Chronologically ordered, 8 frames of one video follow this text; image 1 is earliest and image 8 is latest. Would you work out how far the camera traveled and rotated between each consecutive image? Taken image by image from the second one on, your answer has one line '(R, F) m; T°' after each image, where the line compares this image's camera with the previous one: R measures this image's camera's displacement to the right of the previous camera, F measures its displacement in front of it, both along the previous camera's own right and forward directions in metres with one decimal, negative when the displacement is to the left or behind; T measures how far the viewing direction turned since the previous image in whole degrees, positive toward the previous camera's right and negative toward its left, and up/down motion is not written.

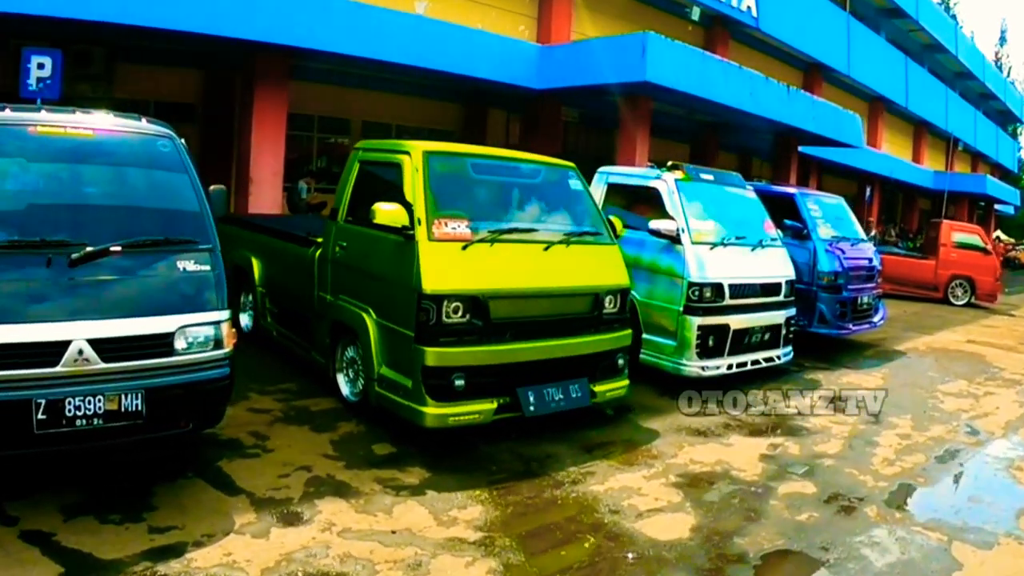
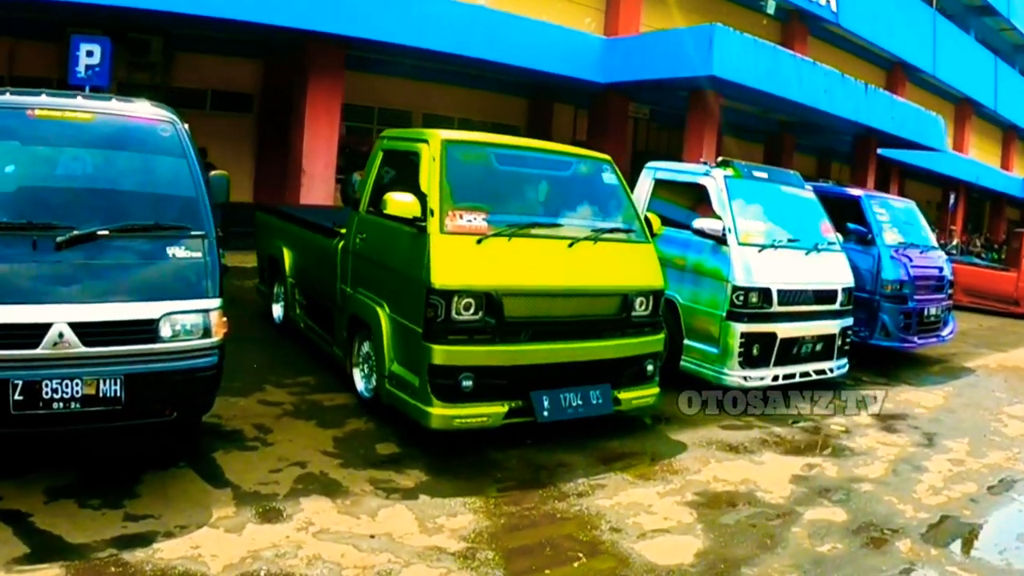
(+0.5, +0.3) m; -6°
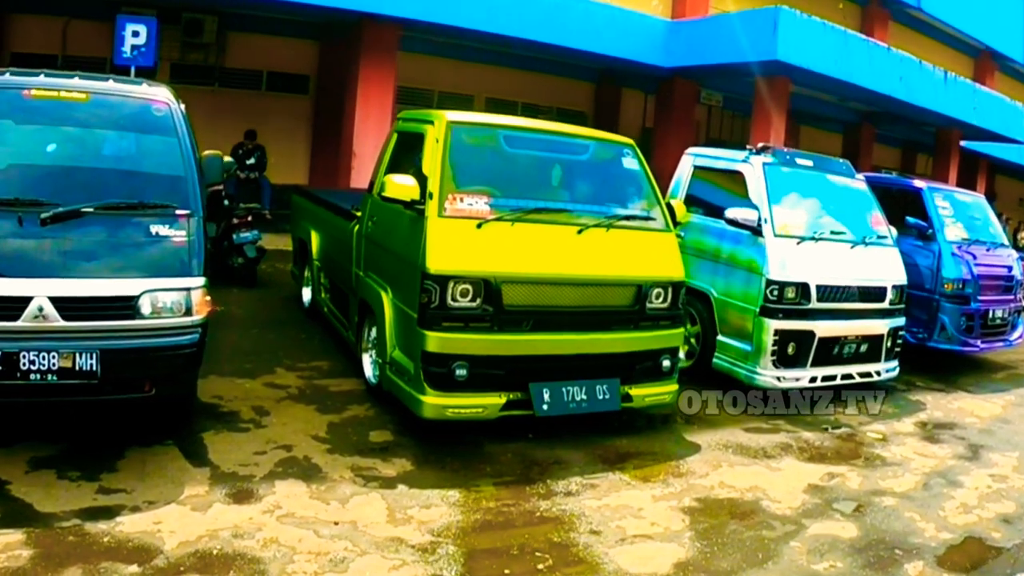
(+0.6, +0.2) m; -7°
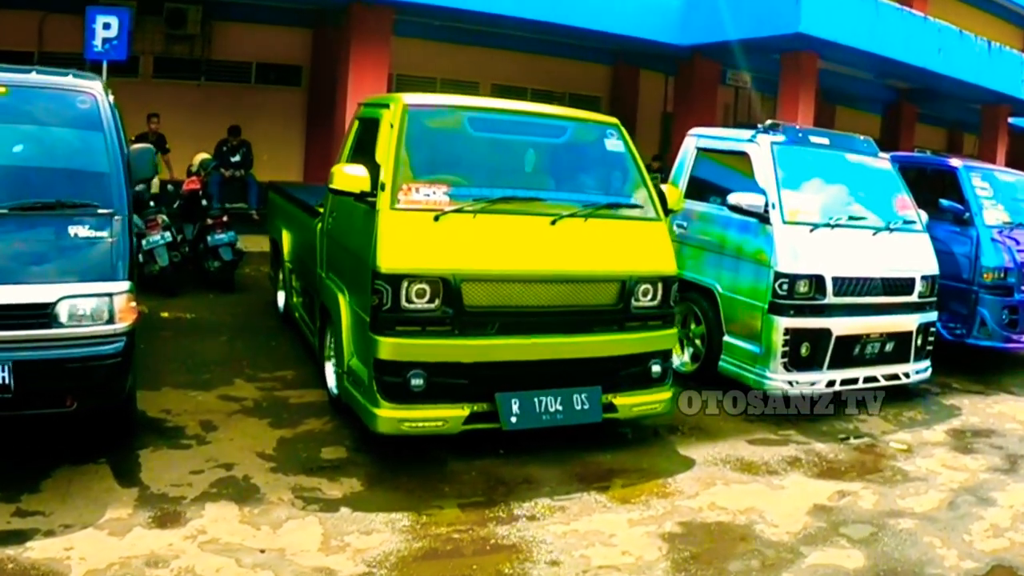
(+0.5, +0.5) m; -4°
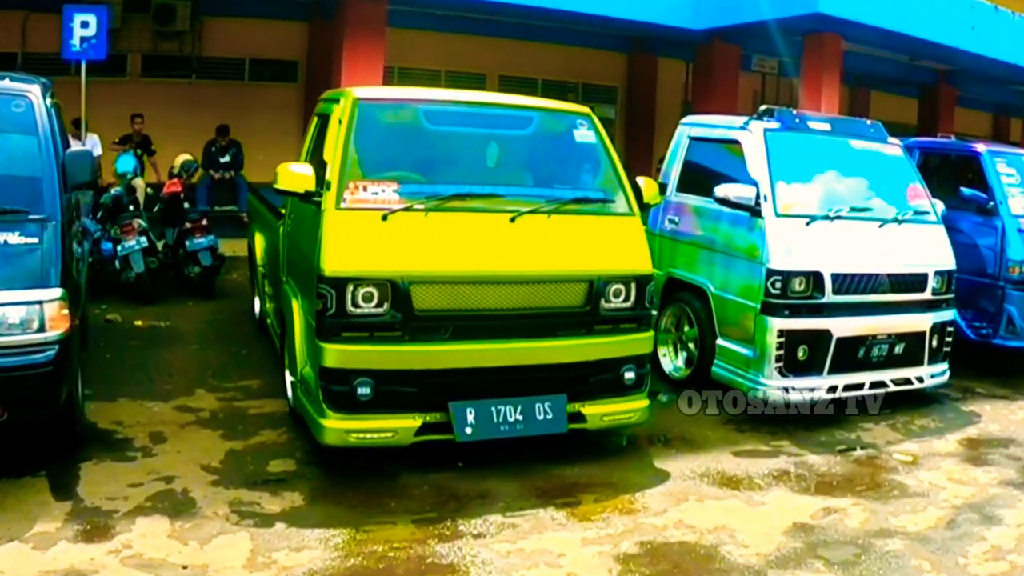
(+0.5, +0.3) m; -4°
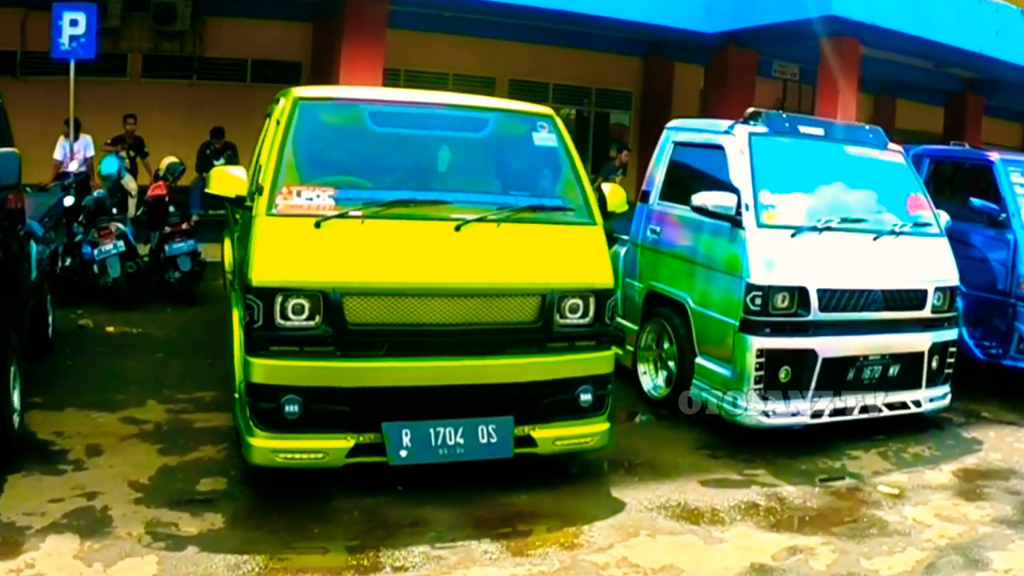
(+0.5, +0.3) m; -3°
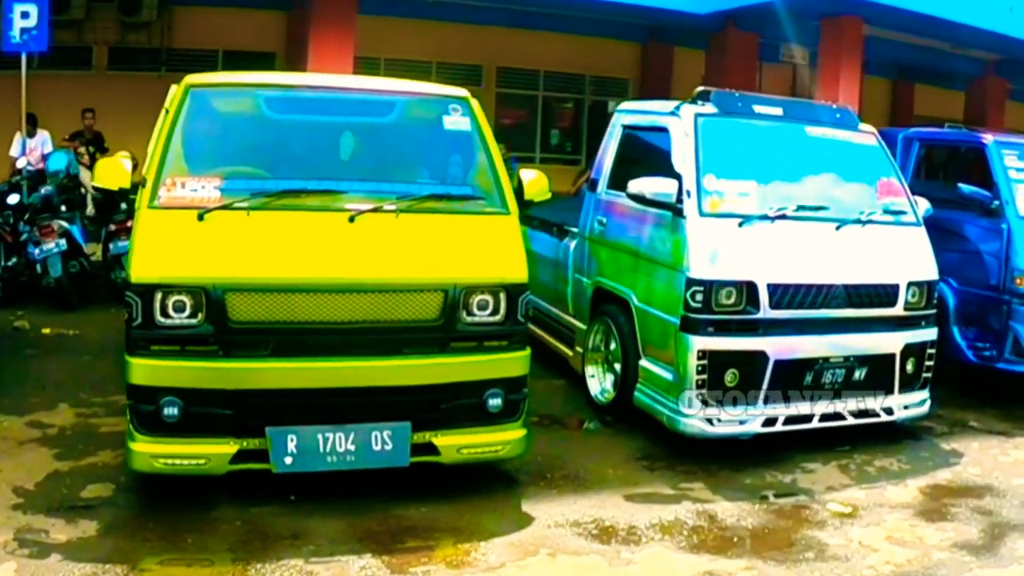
(+0.8, +0.4) m; -5°
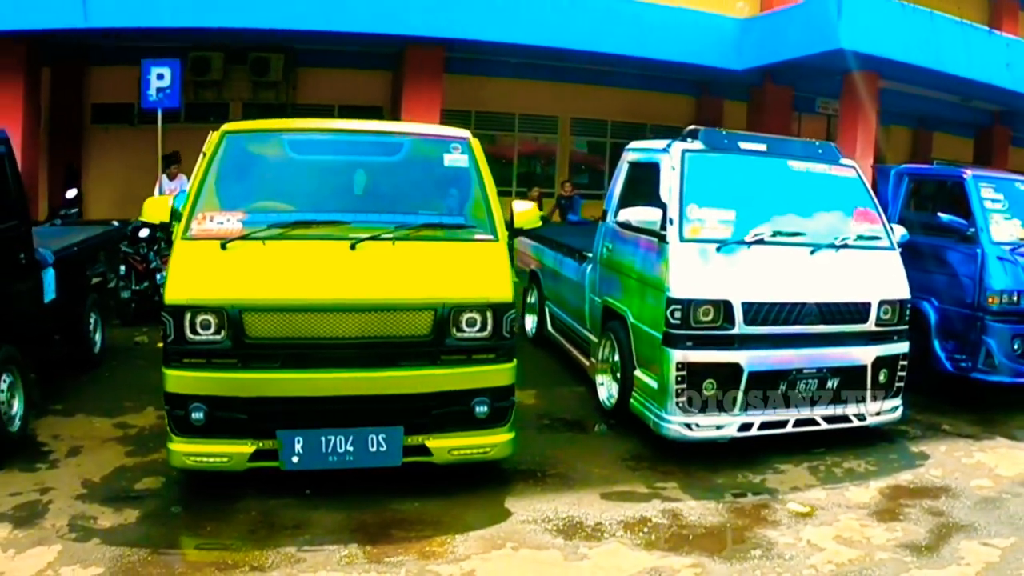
(+0.6, -0.4) m; -7°
